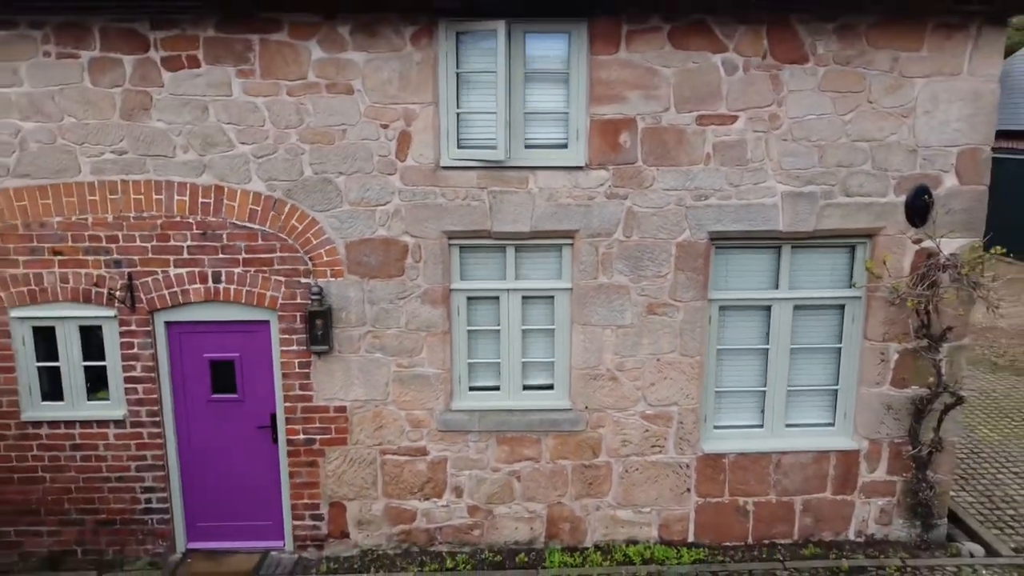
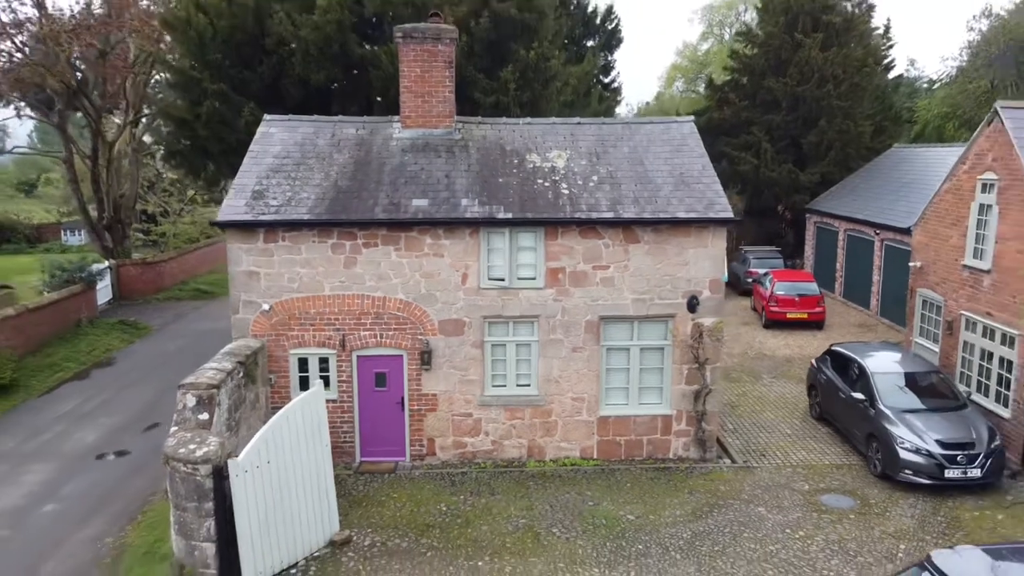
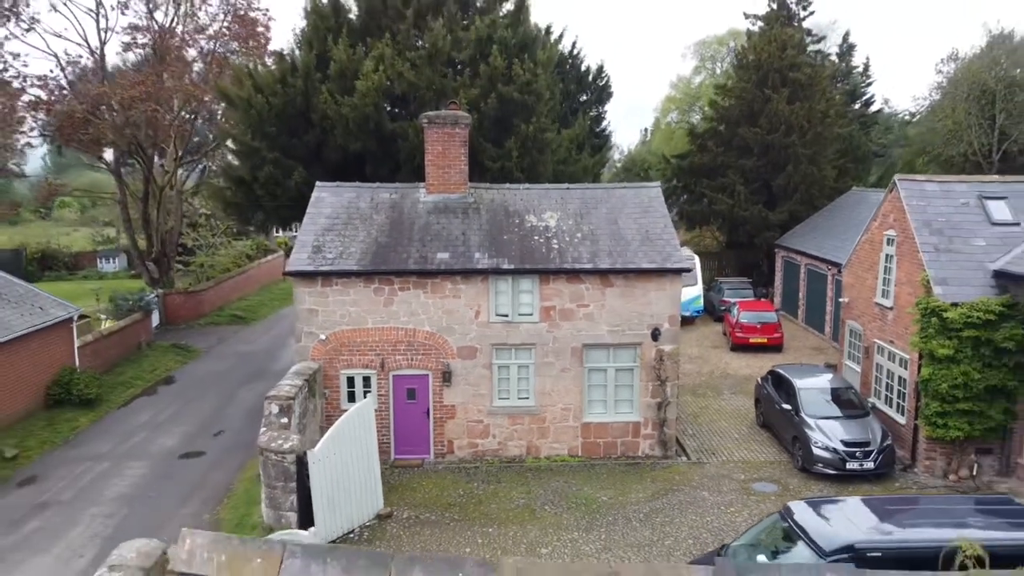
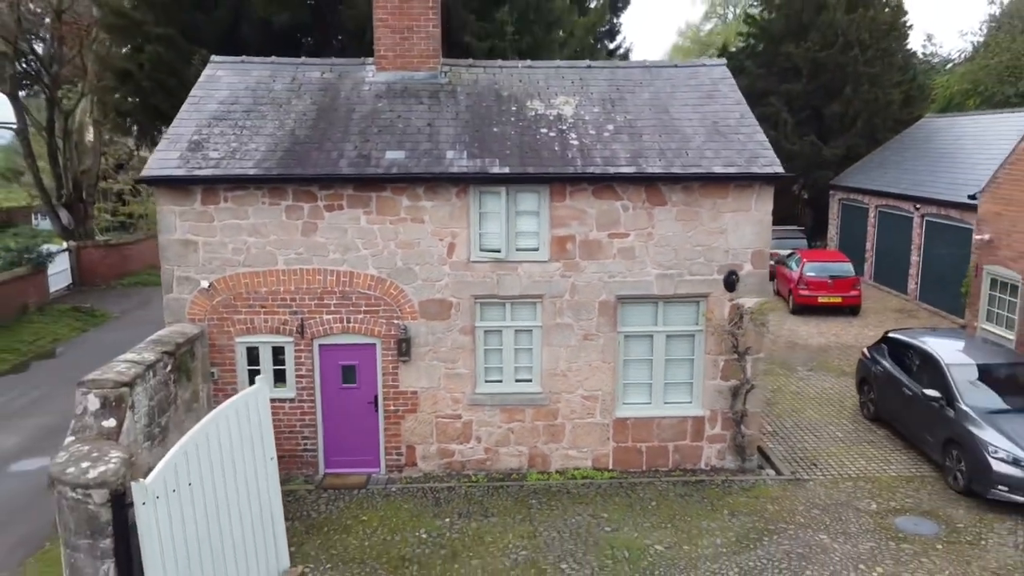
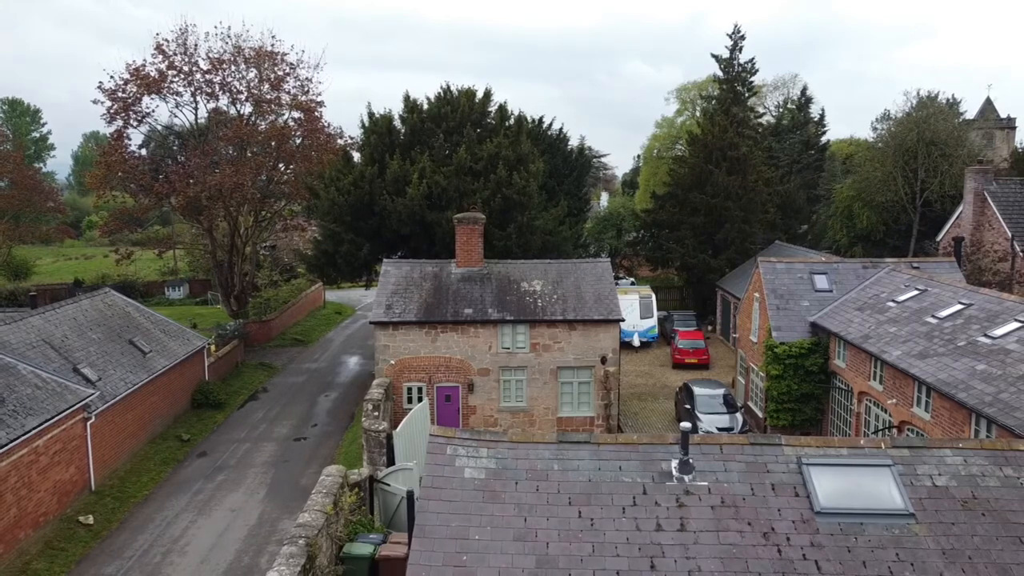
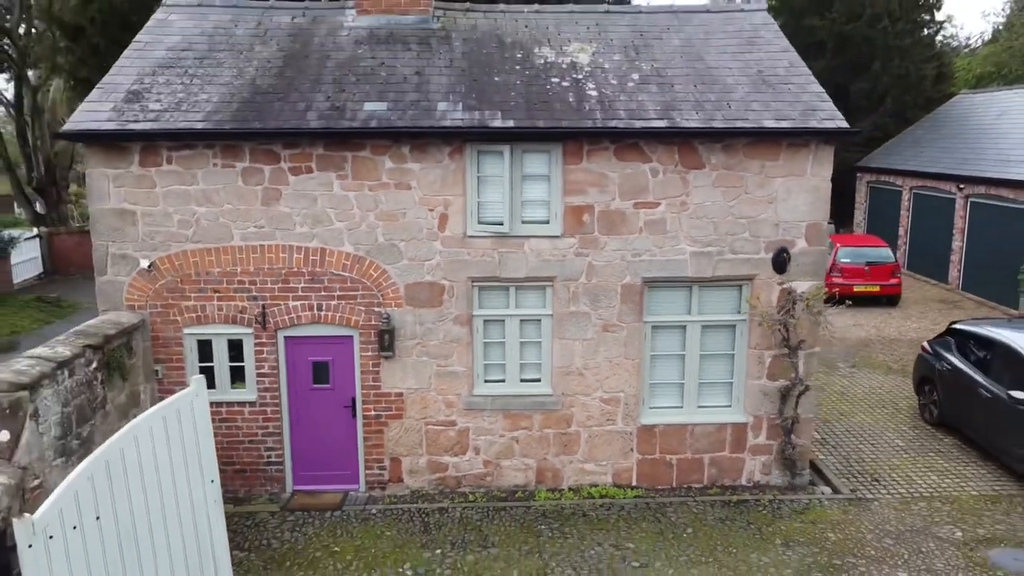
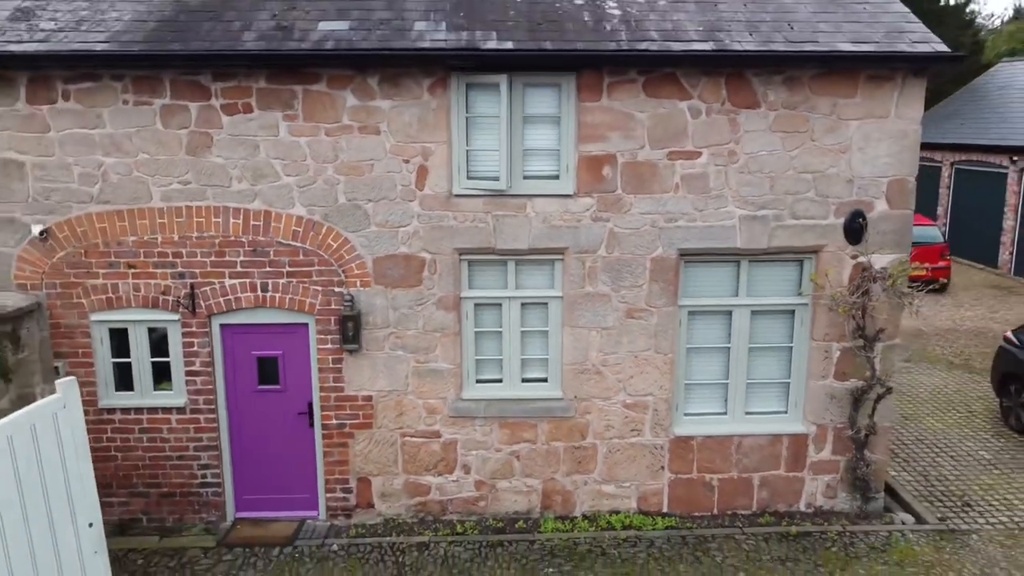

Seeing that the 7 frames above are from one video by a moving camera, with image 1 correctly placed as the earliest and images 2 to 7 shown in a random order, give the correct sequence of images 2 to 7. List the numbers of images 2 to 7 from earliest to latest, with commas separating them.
7, 6, 4, 2, 3, 5
